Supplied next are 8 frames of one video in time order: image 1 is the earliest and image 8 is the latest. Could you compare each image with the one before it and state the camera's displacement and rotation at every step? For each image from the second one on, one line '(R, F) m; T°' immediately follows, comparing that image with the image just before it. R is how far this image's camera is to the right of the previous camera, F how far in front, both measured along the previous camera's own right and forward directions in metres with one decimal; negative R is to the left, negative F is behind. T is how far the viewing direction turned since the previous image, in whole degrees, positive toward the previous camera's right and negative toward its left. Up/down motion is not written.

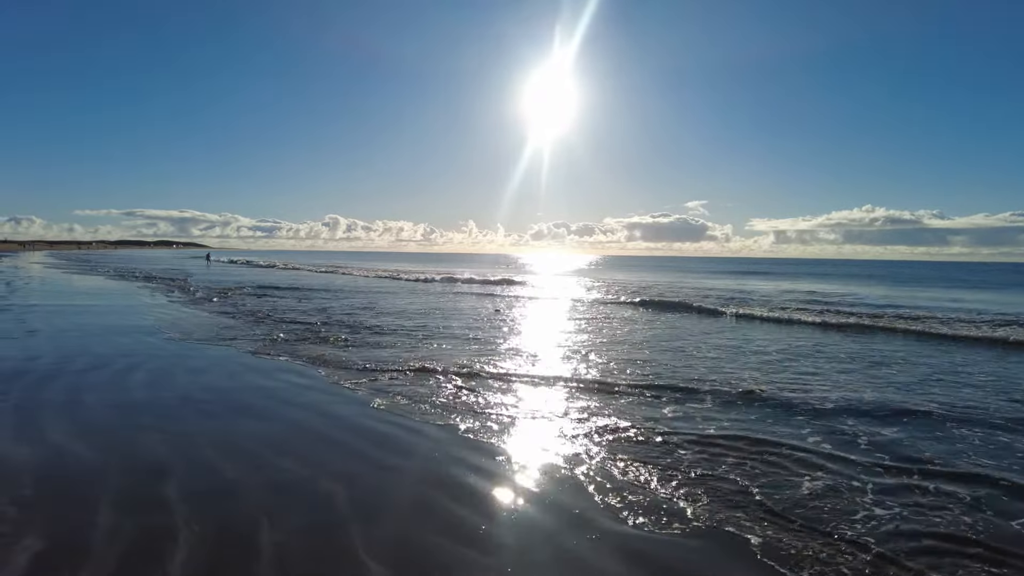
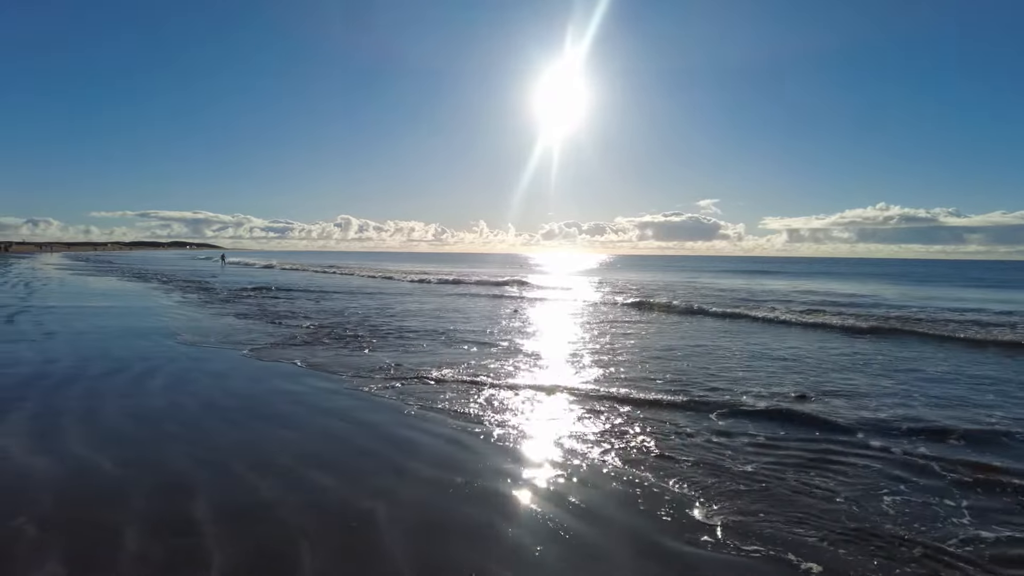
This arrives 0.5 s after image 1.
(-0.2, +0.3) m; -1°
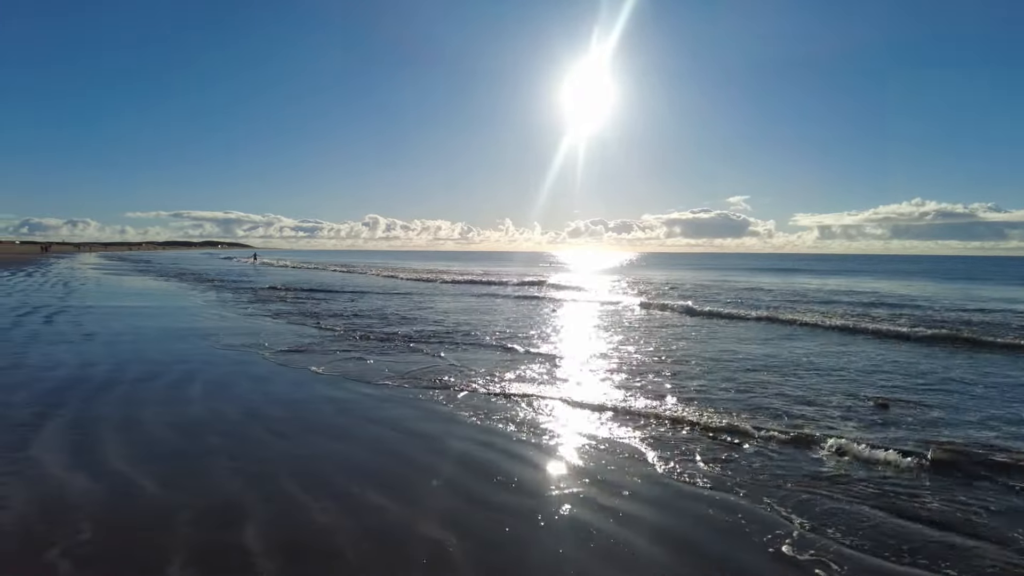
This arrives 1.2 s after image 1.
(-0.4, +0.5) m; -2°
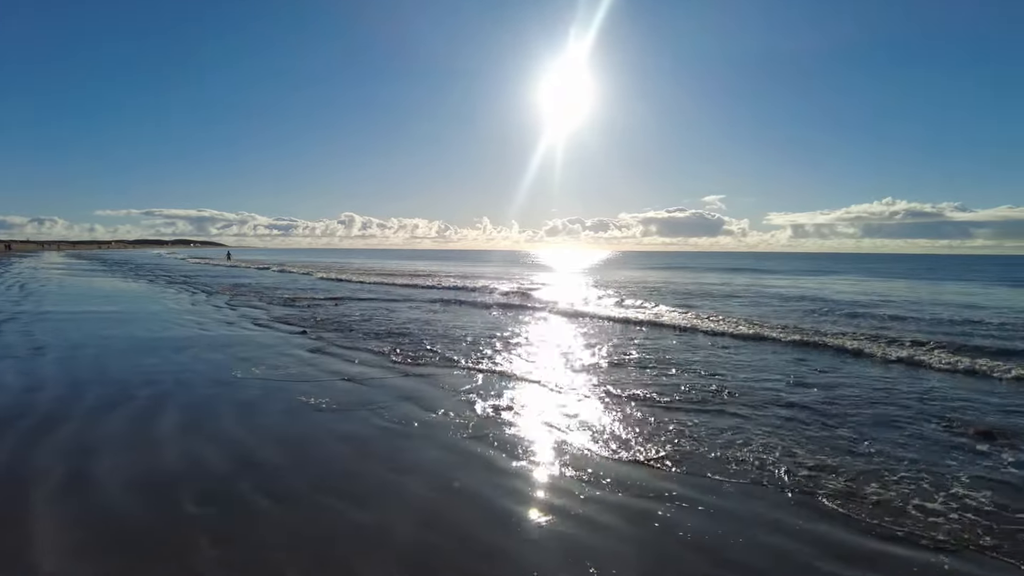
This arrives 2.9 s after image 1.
(-0.7, +1.5) m; +2°
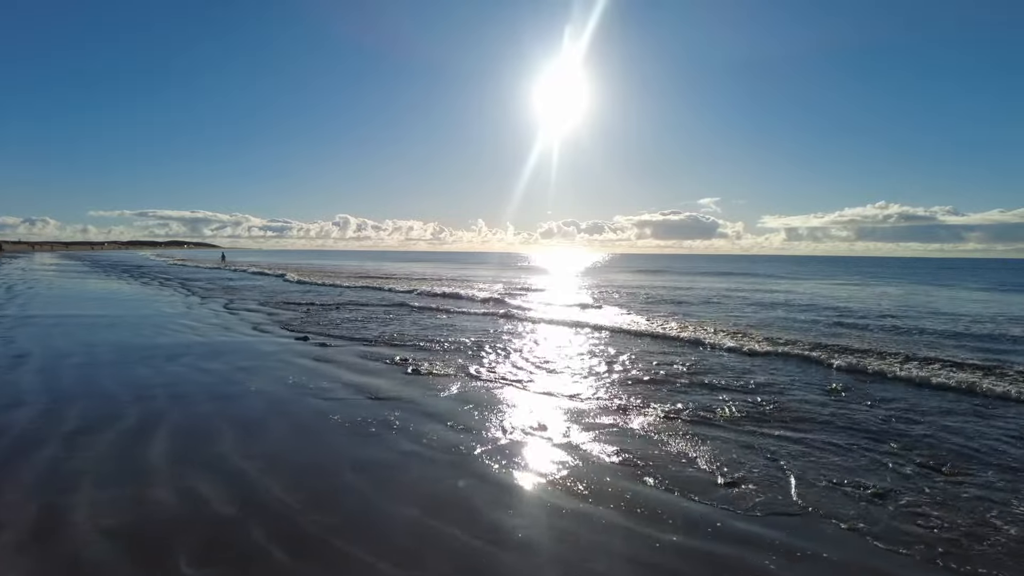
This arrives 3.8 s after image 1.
(-0.4, +0.8) m; 0°
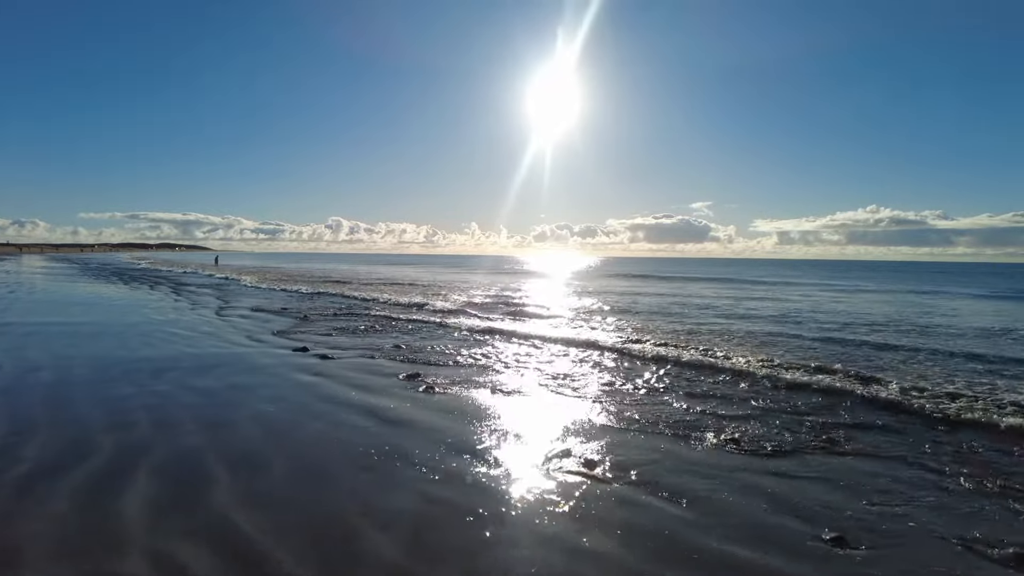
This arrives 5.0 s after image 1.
(-0.5, +1.0) m; +1°
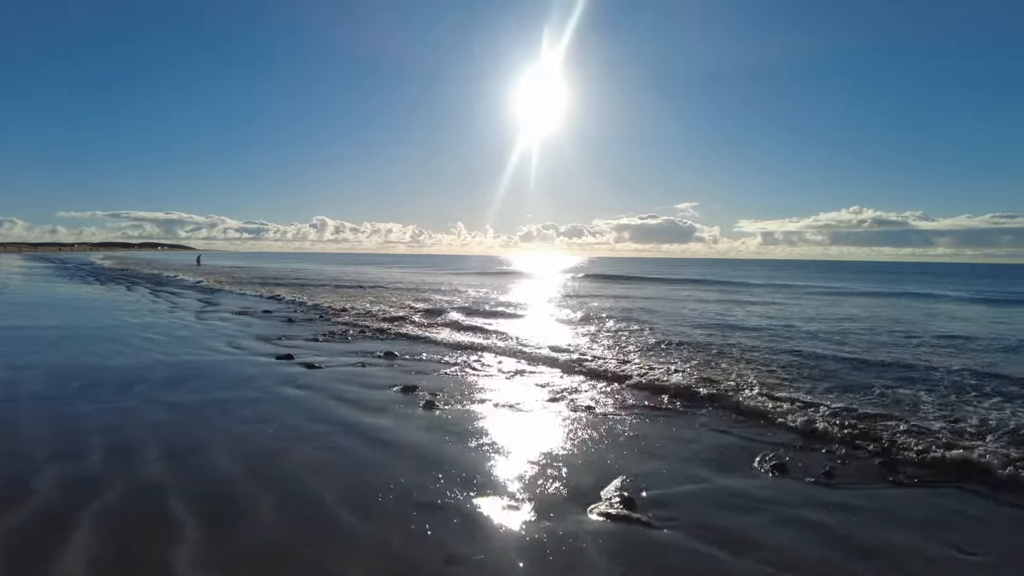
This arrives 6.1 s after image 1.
(-0.3, +0.9) m; +1°
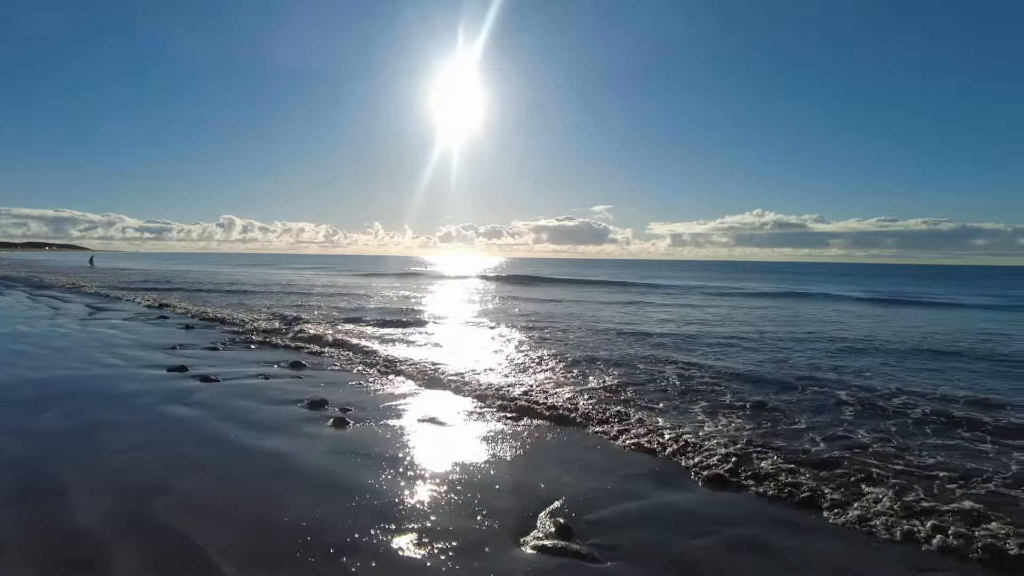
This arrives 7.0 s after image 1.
(0.0, +0.6) m; +7°
